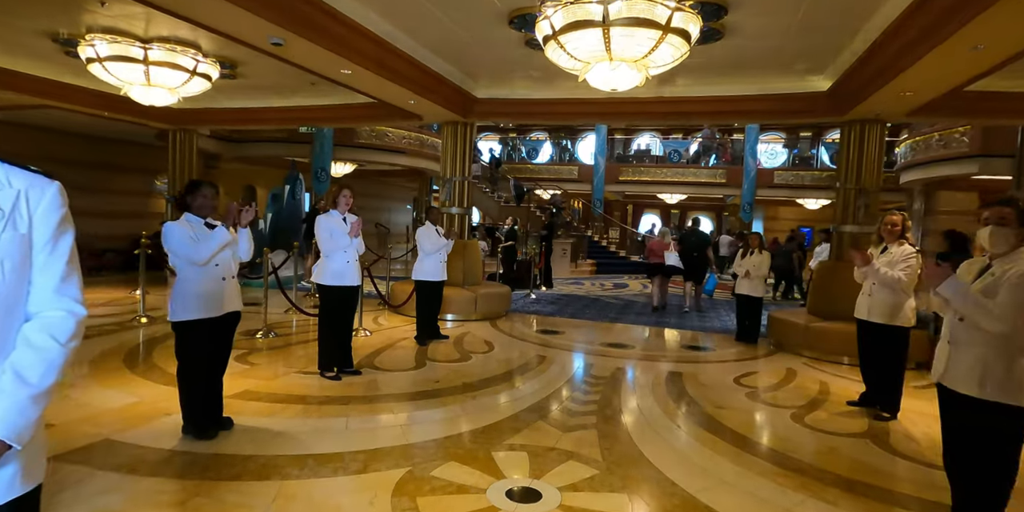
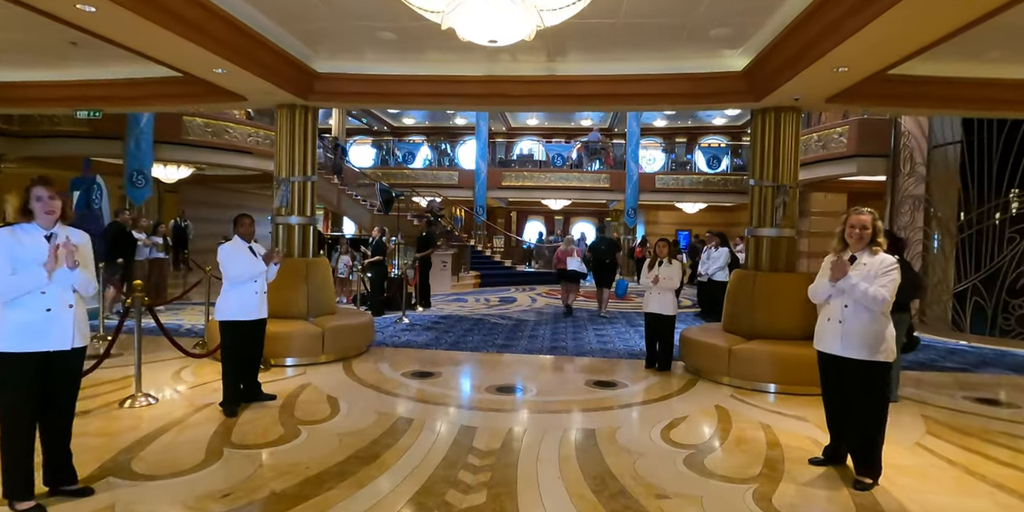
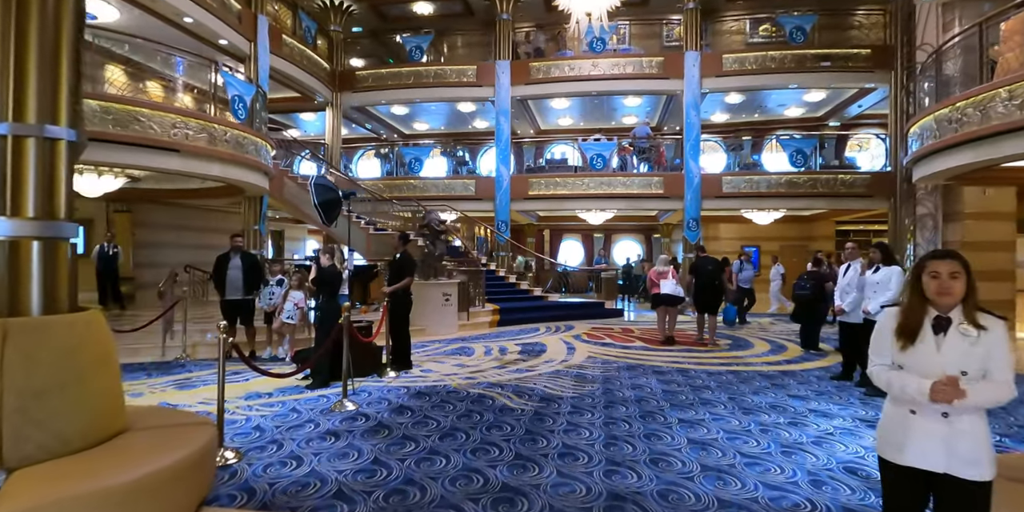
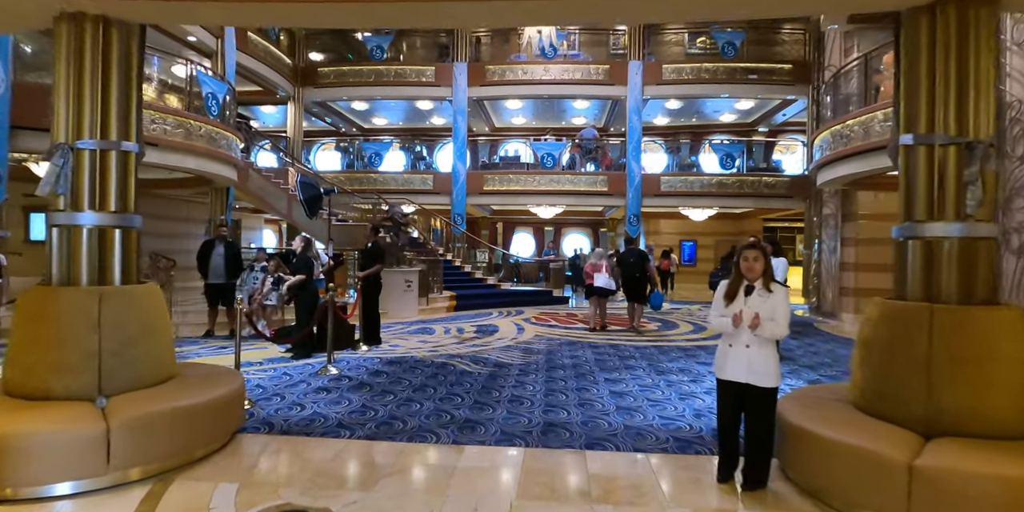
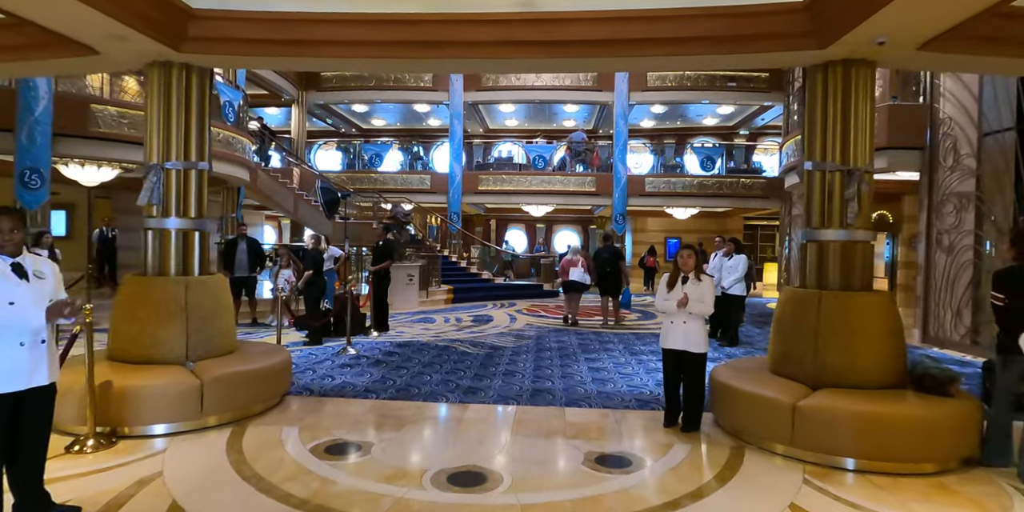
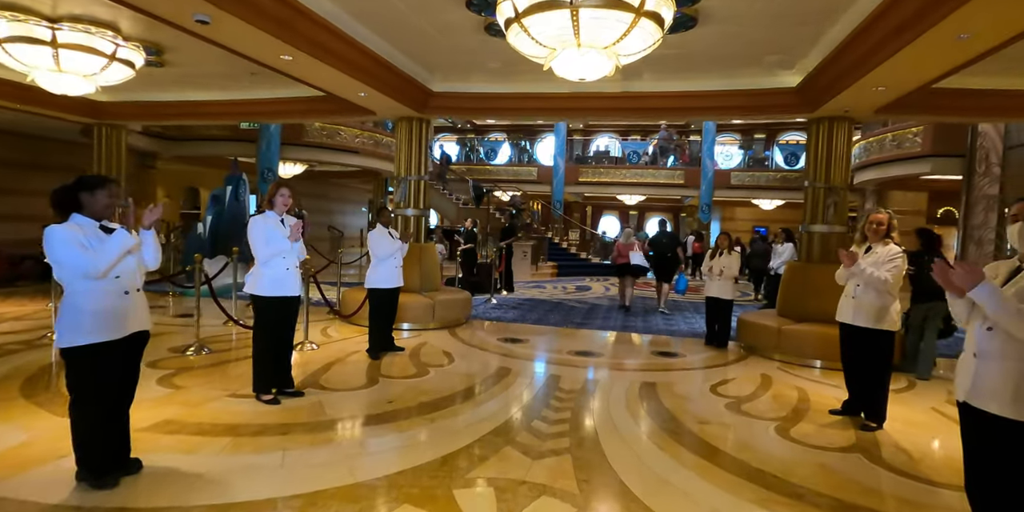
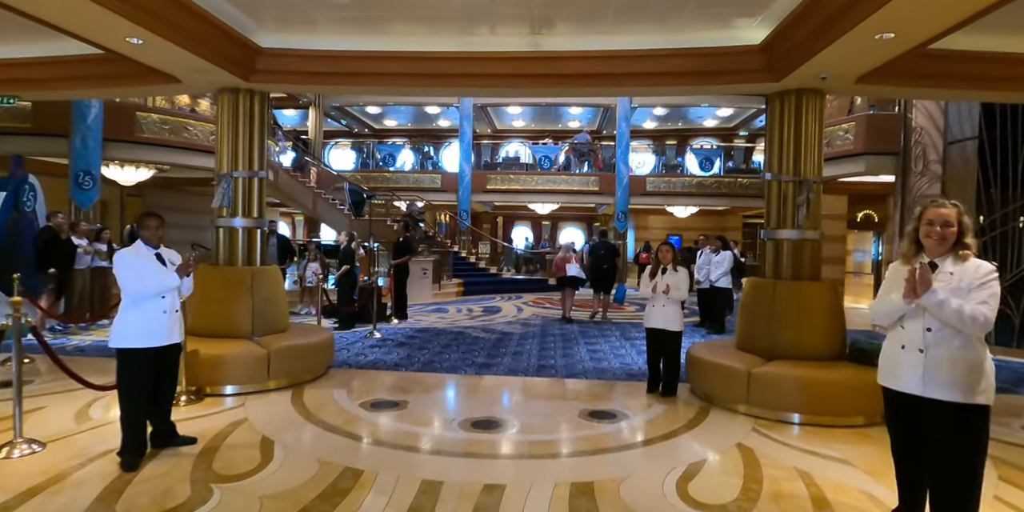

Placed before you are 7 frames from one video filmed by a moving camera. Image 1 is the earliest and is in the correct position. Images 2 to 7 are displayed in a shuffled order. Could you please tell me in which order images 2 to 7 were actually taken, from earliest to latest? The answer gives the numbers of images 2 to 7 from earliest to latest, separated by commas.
6, 2, 7, 5, 4, 3
